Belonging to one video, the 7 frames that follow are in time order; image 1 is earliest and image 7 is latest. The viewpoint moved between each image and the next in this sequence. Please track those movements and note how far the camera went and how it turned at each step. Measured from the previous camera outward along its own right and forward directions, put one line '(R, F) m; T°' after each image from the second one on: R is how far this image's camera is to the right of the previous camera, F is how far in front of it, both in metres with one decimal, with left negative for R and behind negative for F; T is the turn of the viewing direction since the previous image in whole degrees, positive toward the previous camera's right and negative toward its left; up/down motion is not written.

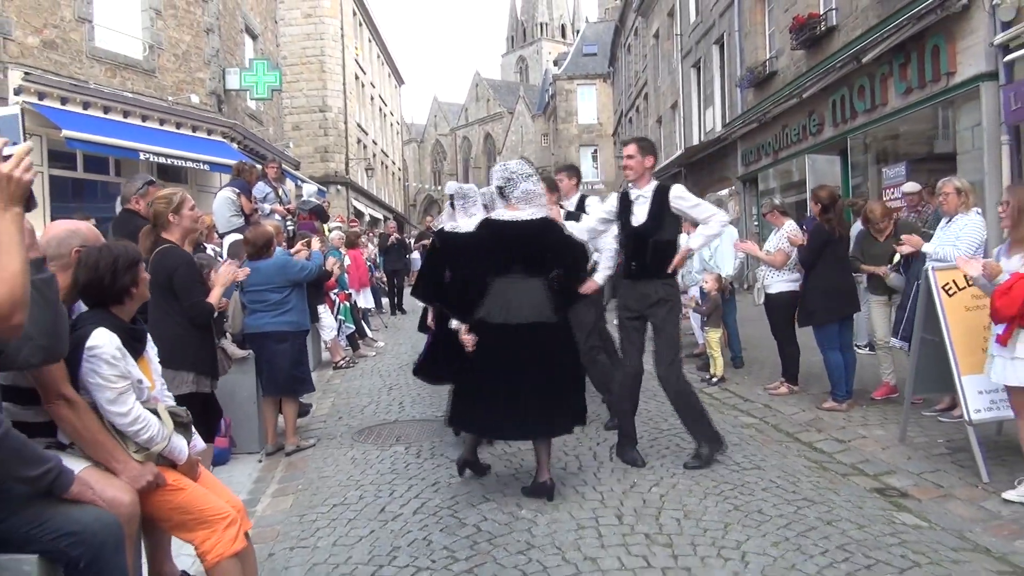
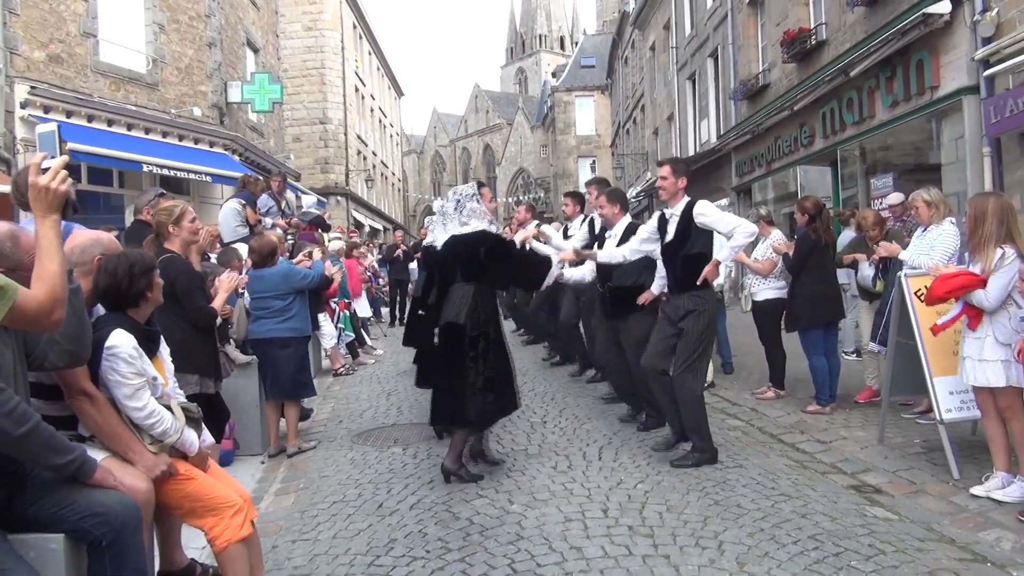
(0.0, -0.2) m; 0°
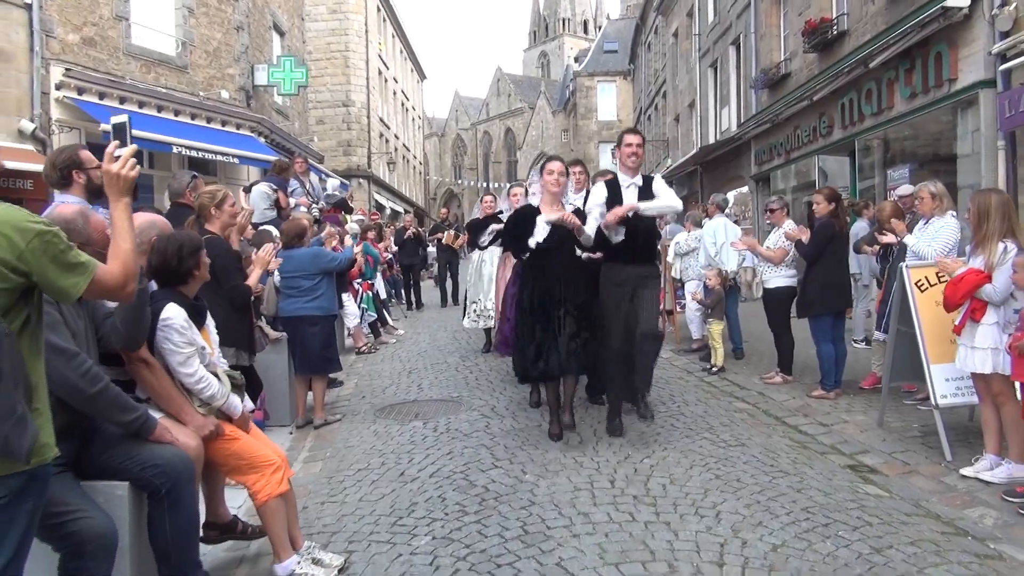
(0.0, -0.3) m; -1°
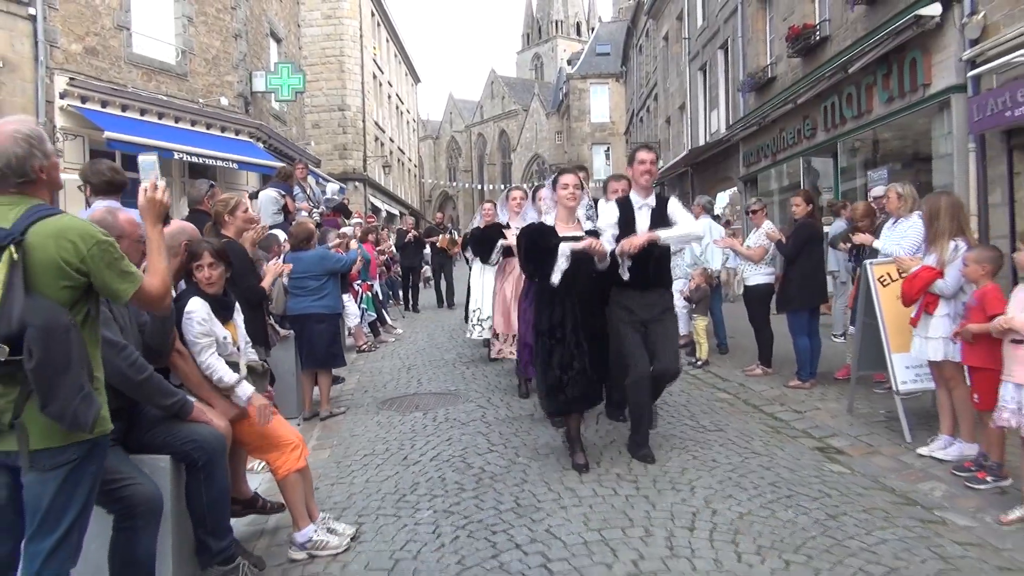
(0.0, -0.4) m; 0°
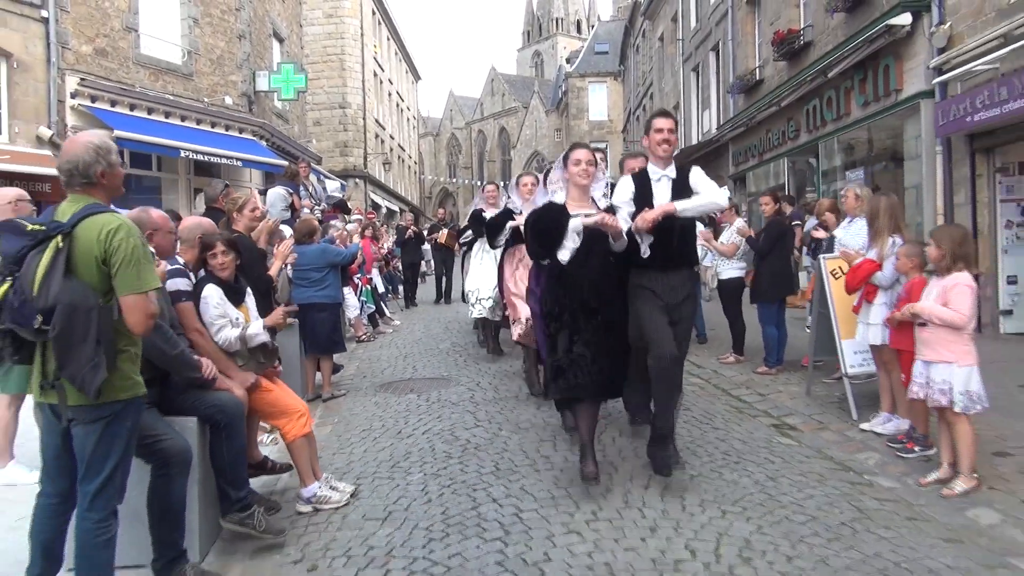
(+0.1, -0.6) m; 0°
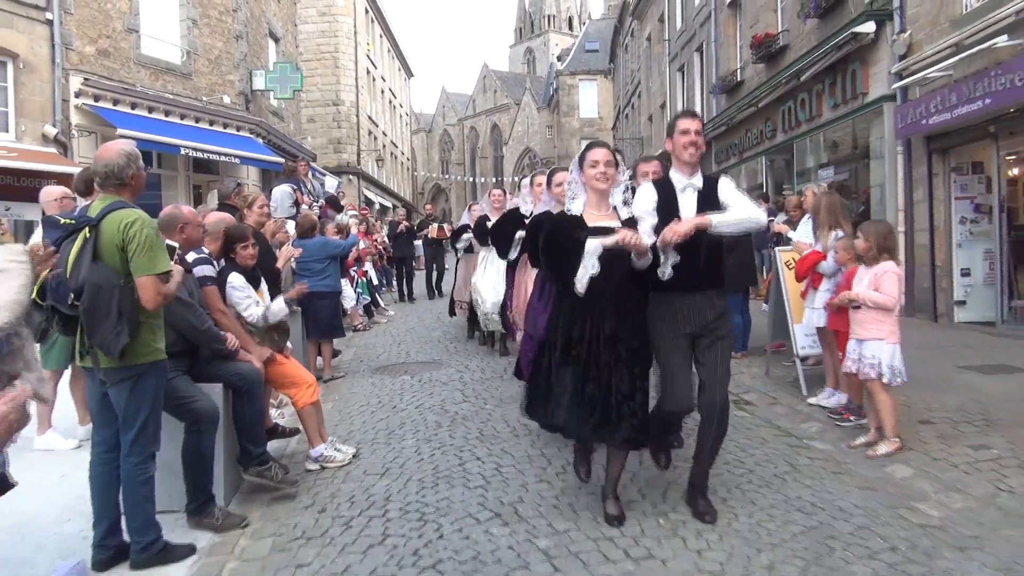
(+0.1, -0.6) m; +1°
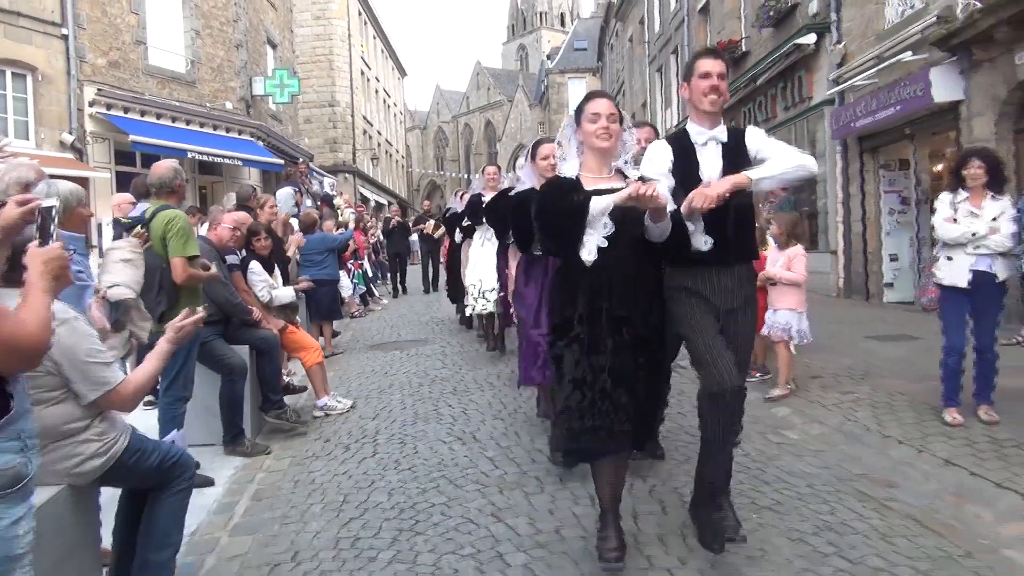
(+0.3, -1.3) m; 0°
